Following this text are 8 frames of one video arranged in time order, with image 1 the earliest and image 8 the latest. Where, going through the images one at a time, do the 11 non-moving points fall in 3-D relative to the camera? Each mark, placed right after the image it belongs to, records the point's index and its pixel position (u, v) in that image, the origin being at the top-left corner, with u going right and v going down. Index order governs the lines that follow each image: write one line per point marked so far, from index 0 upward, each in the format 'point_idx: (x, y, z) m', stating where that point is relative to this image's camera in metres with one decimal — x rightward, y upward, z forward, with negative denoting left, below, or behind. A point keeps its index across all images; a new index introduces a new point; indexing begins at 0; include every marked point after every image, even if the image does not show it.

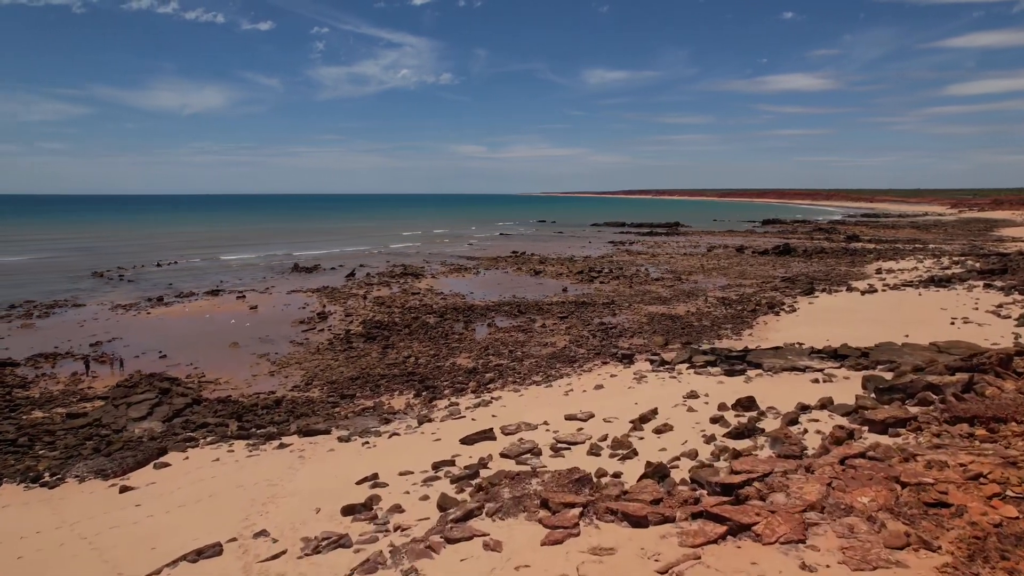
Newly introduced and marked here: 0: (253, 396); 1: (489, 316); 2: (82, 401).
0: (-4.1, -1.7, +10.9) m
1: (-0.6, -0.8, +18.0) m
2: (-6.6, -1.7, +10.4) m
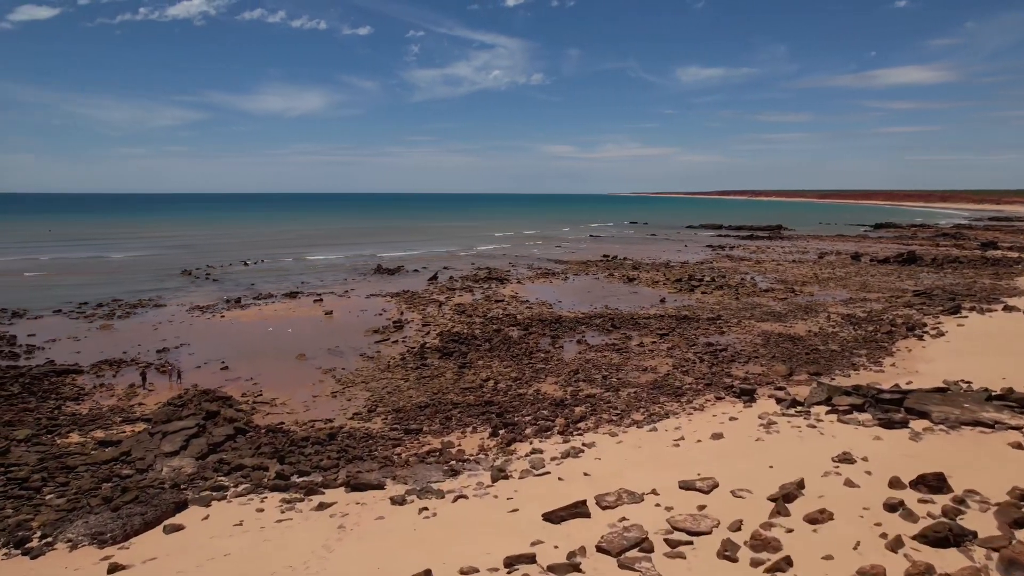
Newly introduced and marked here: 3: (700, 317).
0: (-2.8, -1.9, +9.5) m
1: (+1.6, -1.0, +16.1) m
2: (-5.3, -1.8, +9.3) m
3: (+5.1, -0.8, +18.4) m
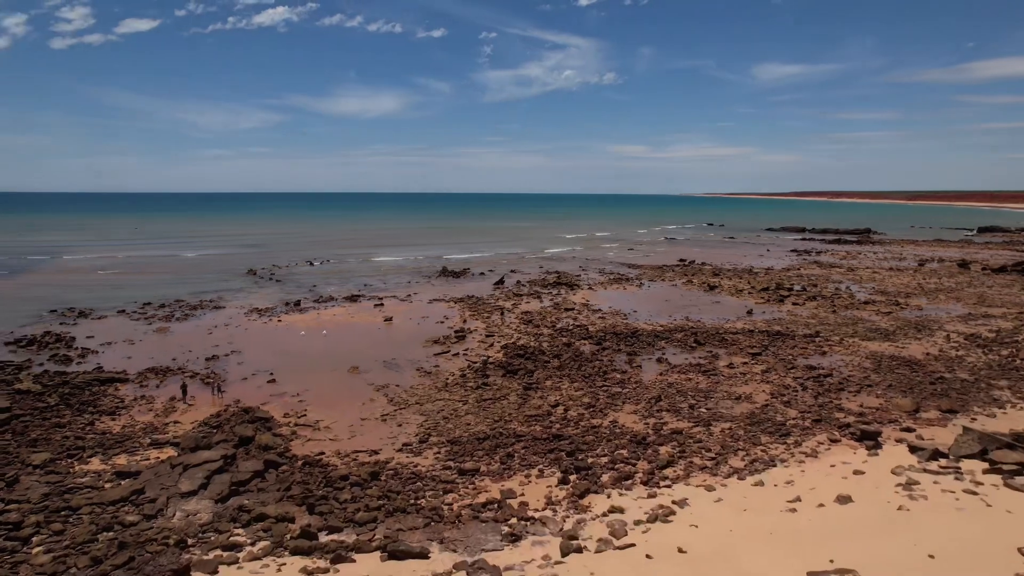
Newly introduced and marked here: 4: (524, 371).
0: (-2.0, -2.1, +8.4) m
1: (+3.1, -1.3, +14.5) m
2: (-4.4, -2.0, +8.4) m
3: (+6.8, -1.1, +16.4) m
4: (+0.2, -1.5, +12.4) m
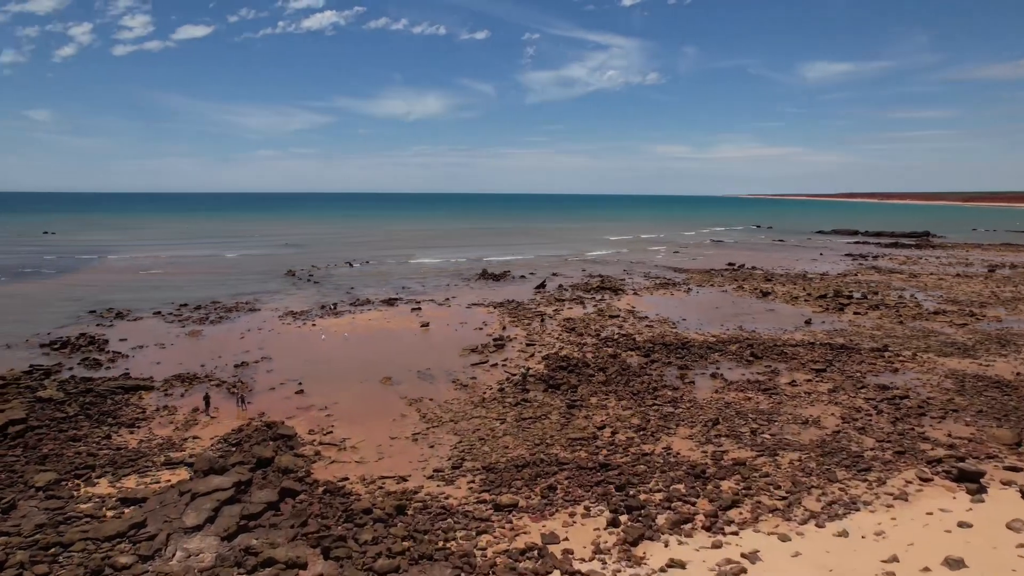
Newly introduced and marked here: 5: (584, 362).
0: (-1.5, -2.2, +7.6) m
1: (+3.9, -1.5, +13.4) m
2: (-4.0, -2.0, +7.8) m
3: (+7.7, -1.3, +15.1) m
4: (+0.9, -1.6, +11.5) m
5: (+1.4, -1.4, +13.0) m
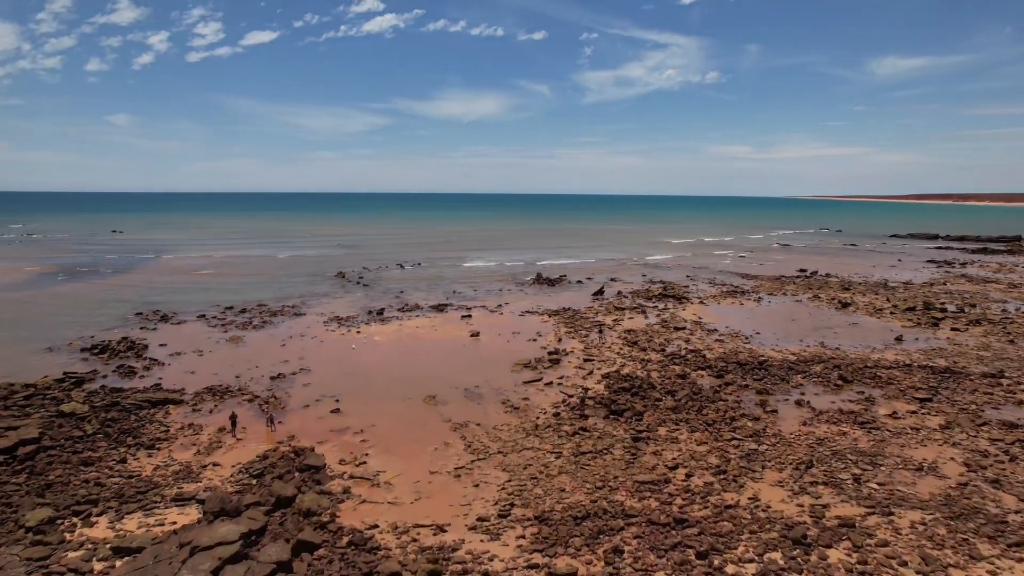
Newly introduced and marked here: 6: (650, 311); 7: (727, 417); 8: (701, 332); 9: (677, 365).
0: (-1.0, -2.3, +6.5) m
1: (+4.9, -1.7, +11.8) m
2: (-3.4, -2.2, +6.9) m
3: (+8.8, -1.6, +13.2) m
4: (+1.8, -1.8, +10.2) m
5: (+2.4, -1.6, +11.6) m
6: (+3.9, -0.7, +19.6) m
7: (+3.2, -1.9, +10.2) m
8: (+4.6, -1.1, +16.7) m
9: (+3.2, -1.5, +13.4) m
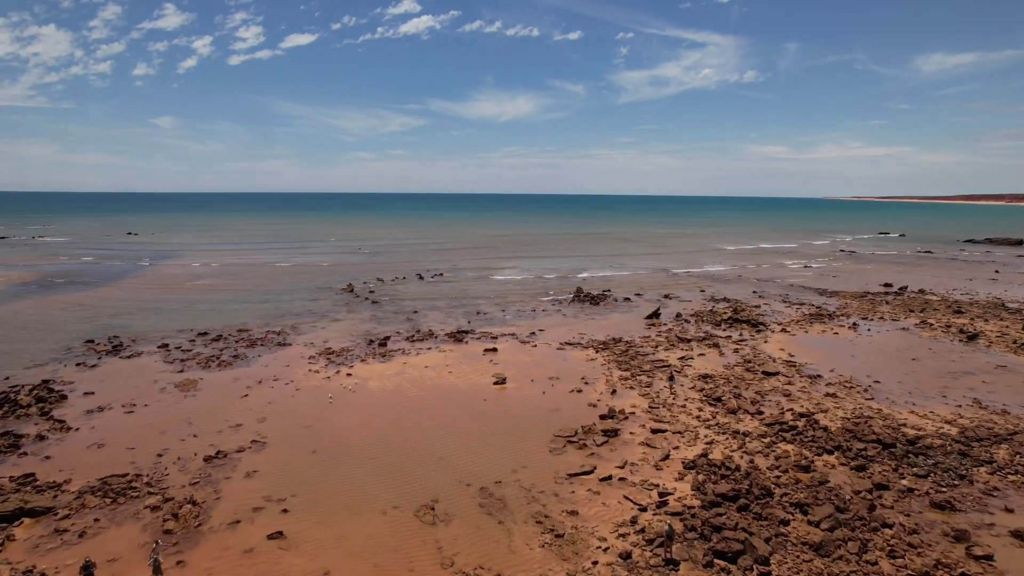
0: (-0.8, -2.9, +2.6) m
1: (+5.4, -2.3, +7.6) m
2: (-3.2, -2.7, +3.1) m
3: (+9.3, -2.2, +8.8) m
4: (+2.1, -2.4, +6.1) m
5: (+2.8, -2.2, +7.6) m
6: (+4.8, -1.3, +15.4) m
7: (+3.6, -2.5, +6.1) m
8: (+5.3, -1.7, +12.5) m
9: (+3.8, -2.0, +9.3) m
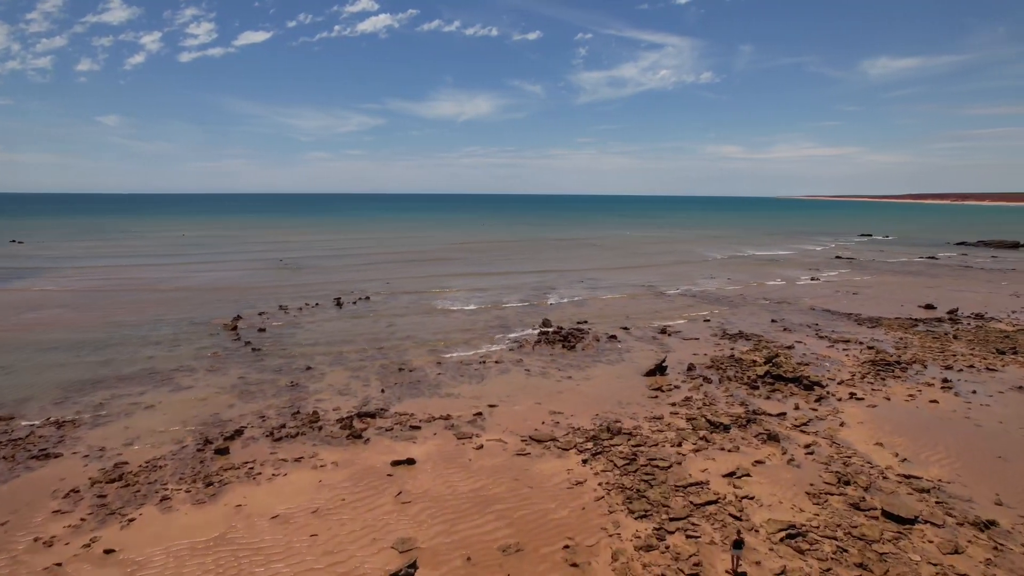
0: (-1.0, -3.8, -3.6) m
1: (+4.9, -3.1, +1.8) m
2: (-3.4, -3.6, -3.2) m
3: (+8.8, -3.0, +3.2) m
4: (+1.7, -3.3, +0.1) m
5: (+2.3, -3.0, +1.6) m
6: (+3.8, -2.1, +9.5) m
7: (+3.2, -3.3, +0.2) m
8: (+4.5, -2.5, +6.7) m
9: (+3.2, -2.9, +3.3) m
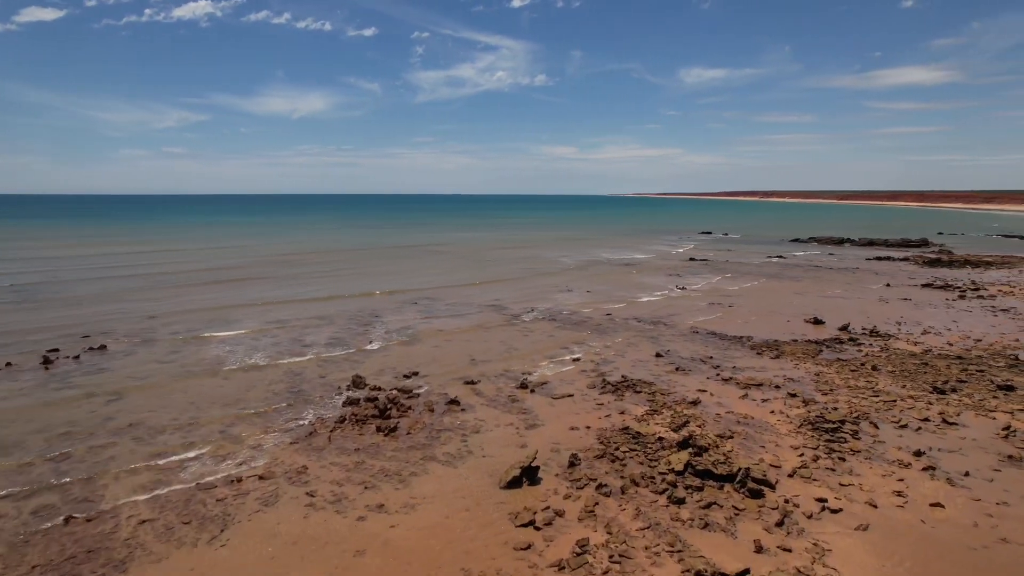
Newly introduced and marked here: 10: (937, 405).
0: (+0.3, -4.5, -8.9) m
1: (+4.8, -3.7, -2.4) m
2: (-2.2, -4.5, -9.1) m
3: (+8.3, -3.4, -0.2) m
4: (+2.1, -3.9, -4.7) m
5: (+2.3, -3.7, -3.2) m
6: (+2.0, -2.7, +4.9) m
7: (+3.5, -3.9, -4.3) m
8: (+3.3, -3.1, +2.3) m
9: (+2.8, -3.5, -1.3) m
10: (+7.2, -2.0, +11.3) m
